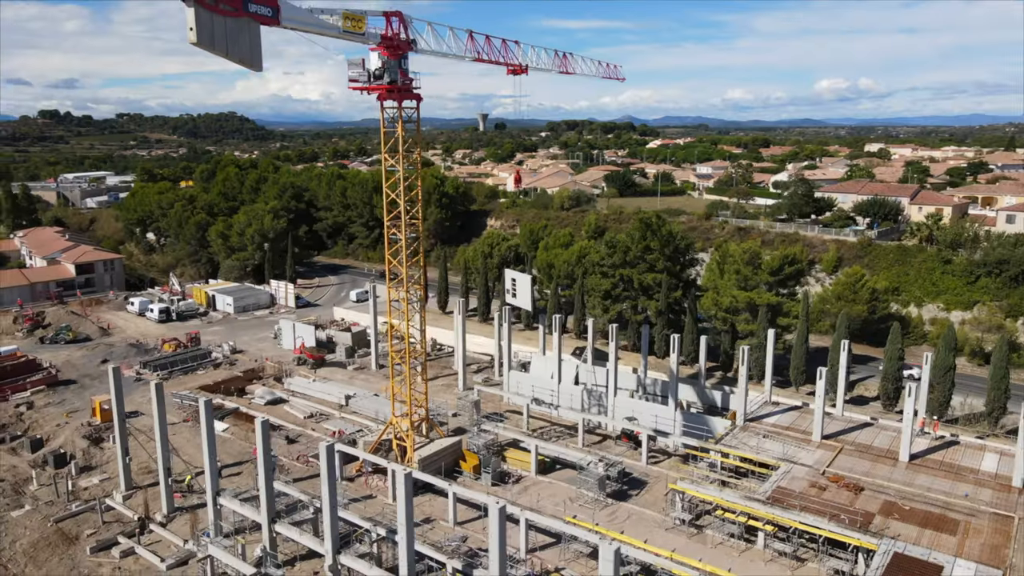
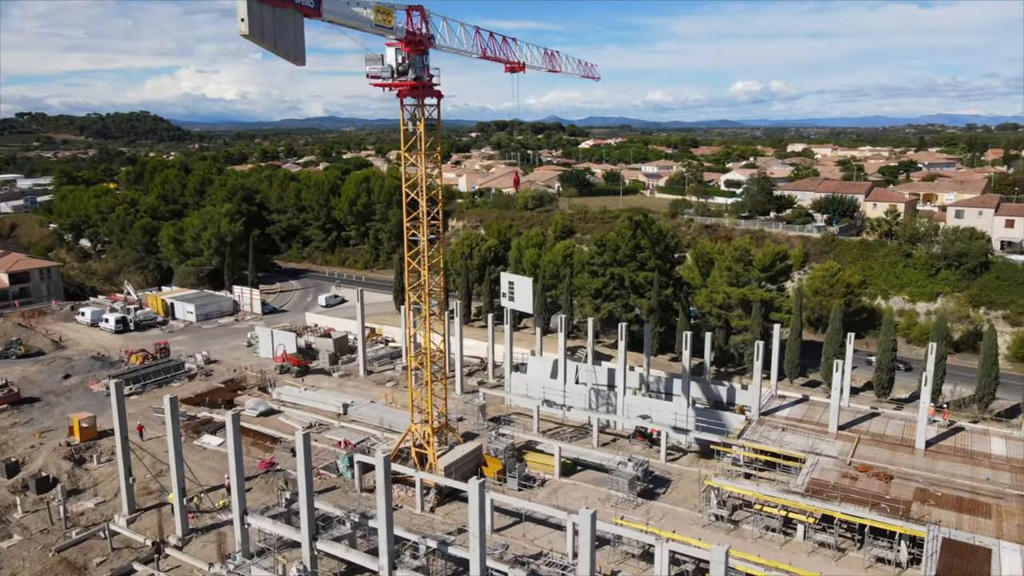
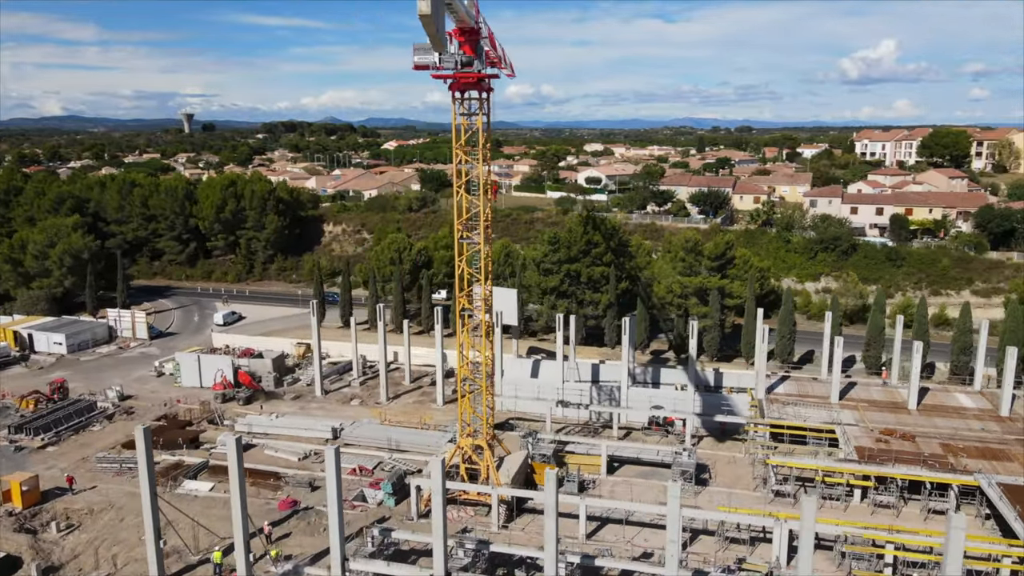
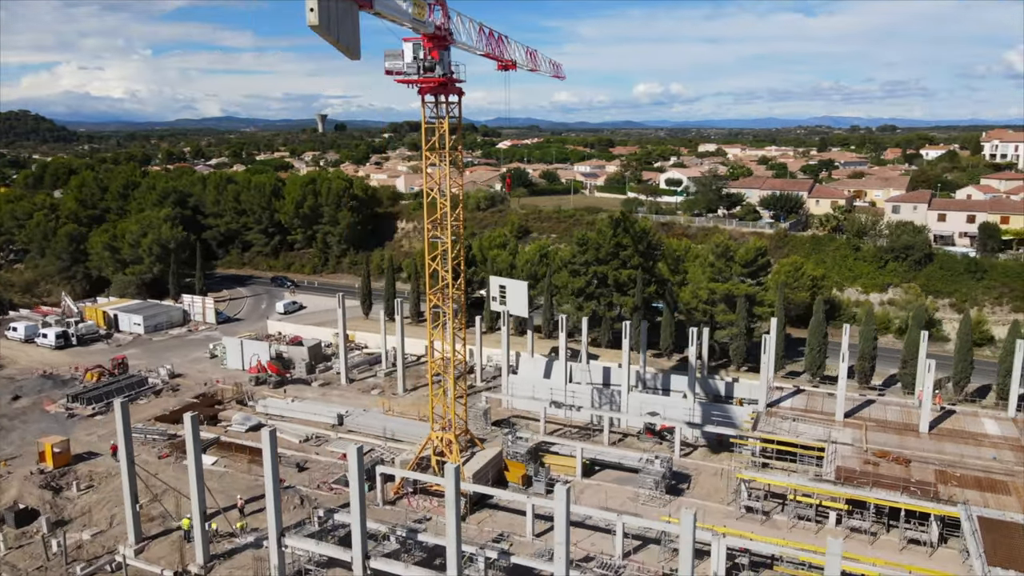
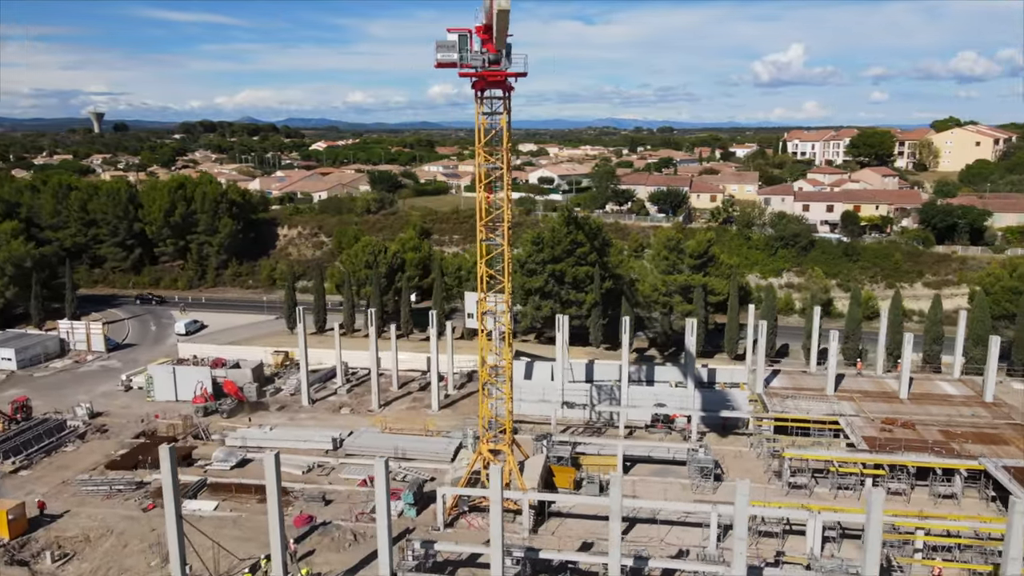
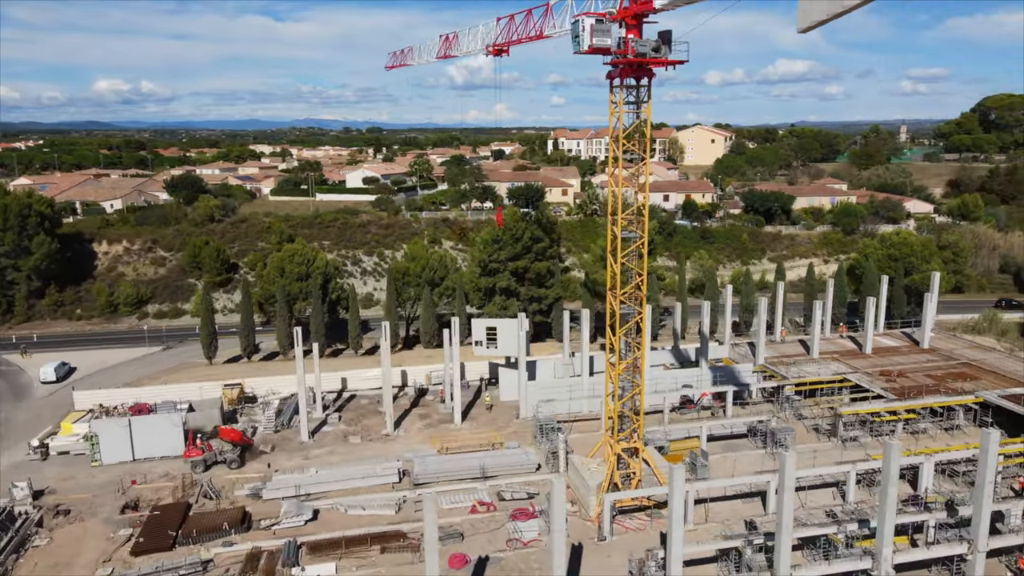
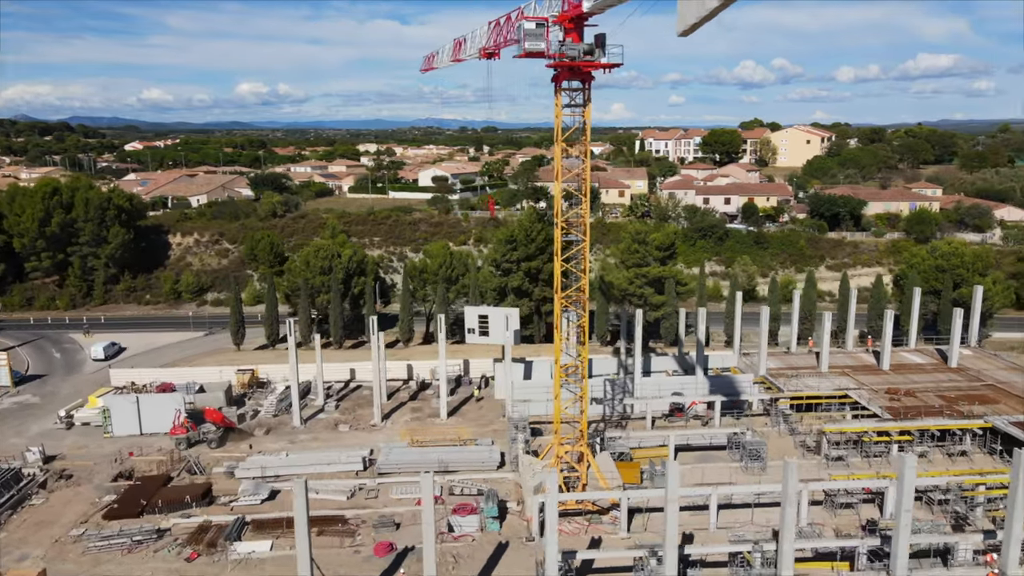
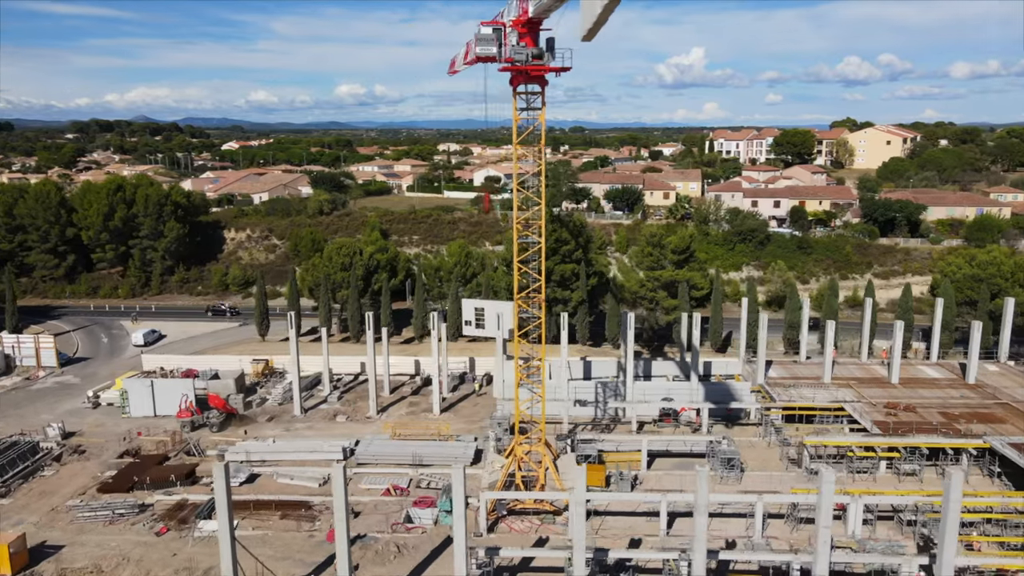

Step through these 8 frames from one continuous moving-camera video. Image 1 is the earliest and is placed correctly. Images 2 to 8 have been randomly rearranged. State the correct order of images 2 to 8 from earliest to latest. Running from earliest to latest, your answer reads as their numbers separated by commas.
2, 4, 3, 5, 8, 7, 6
